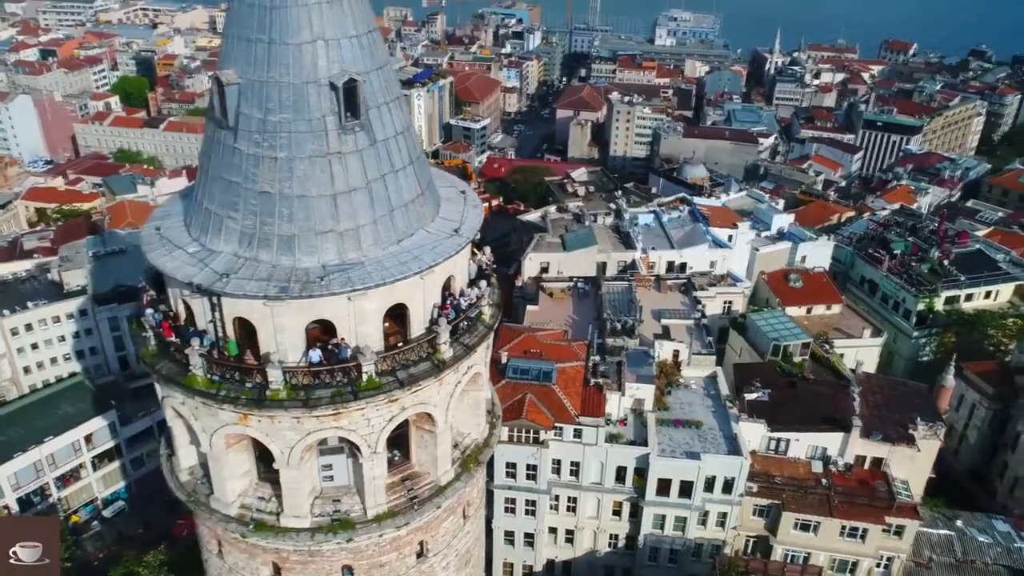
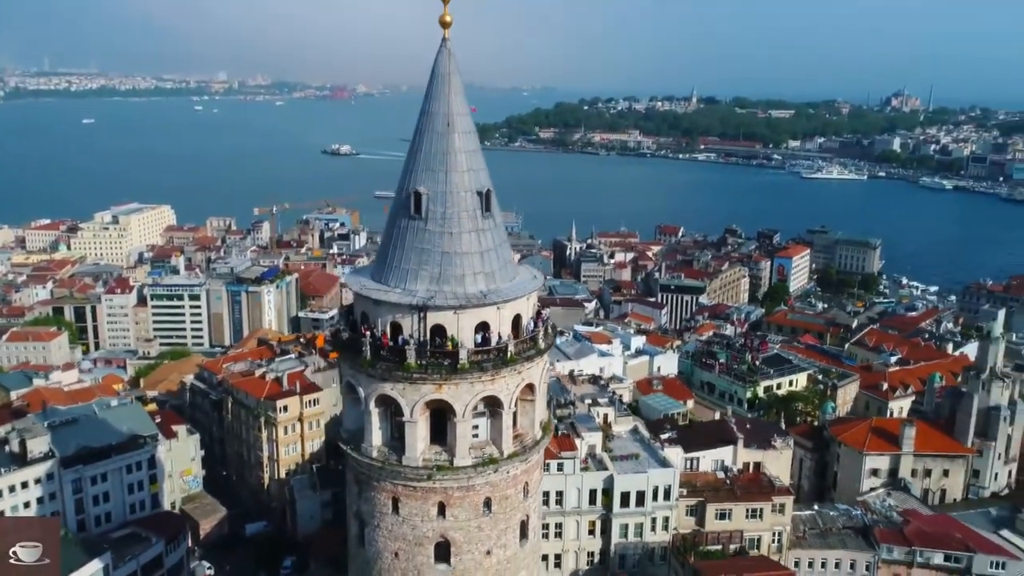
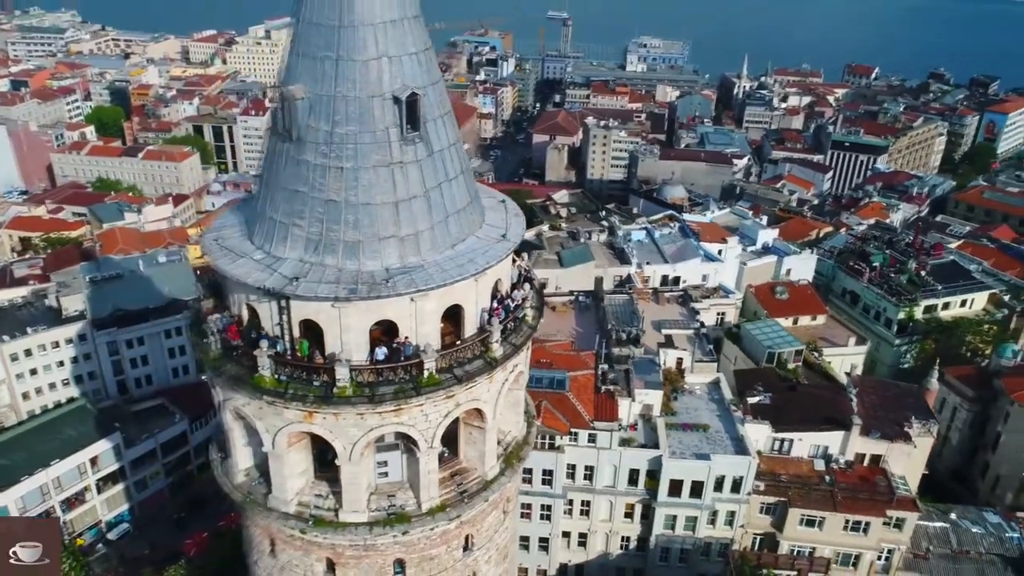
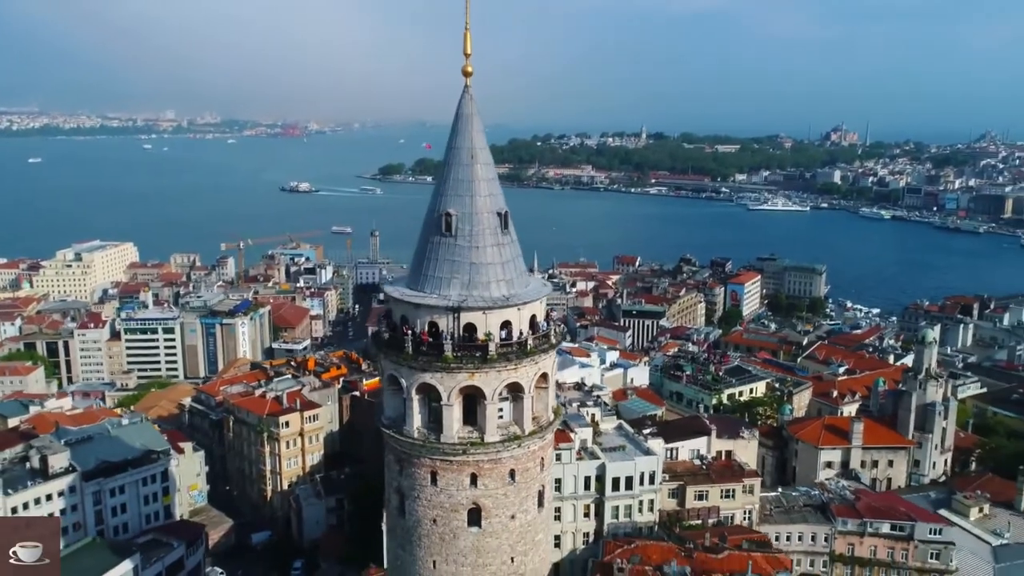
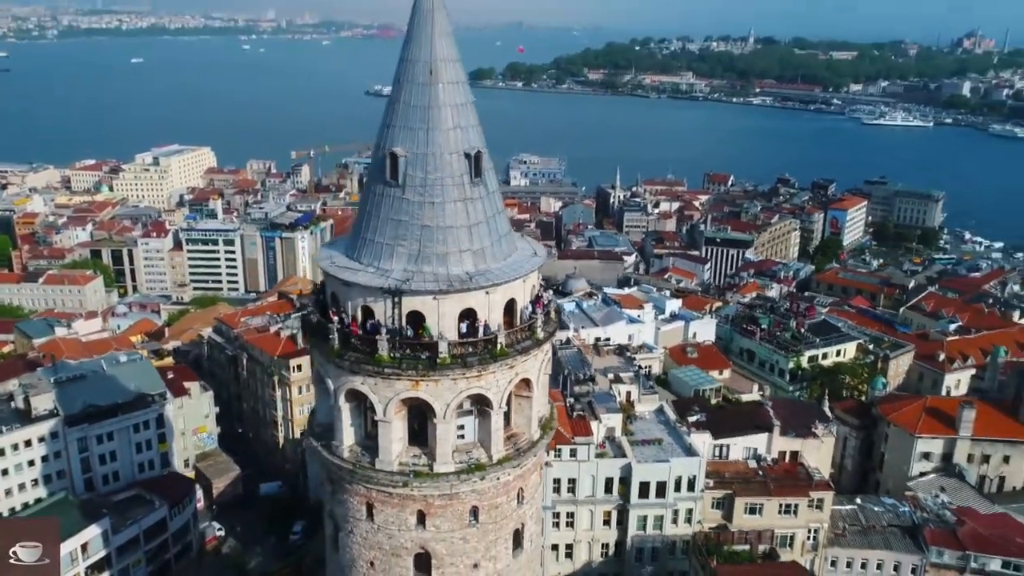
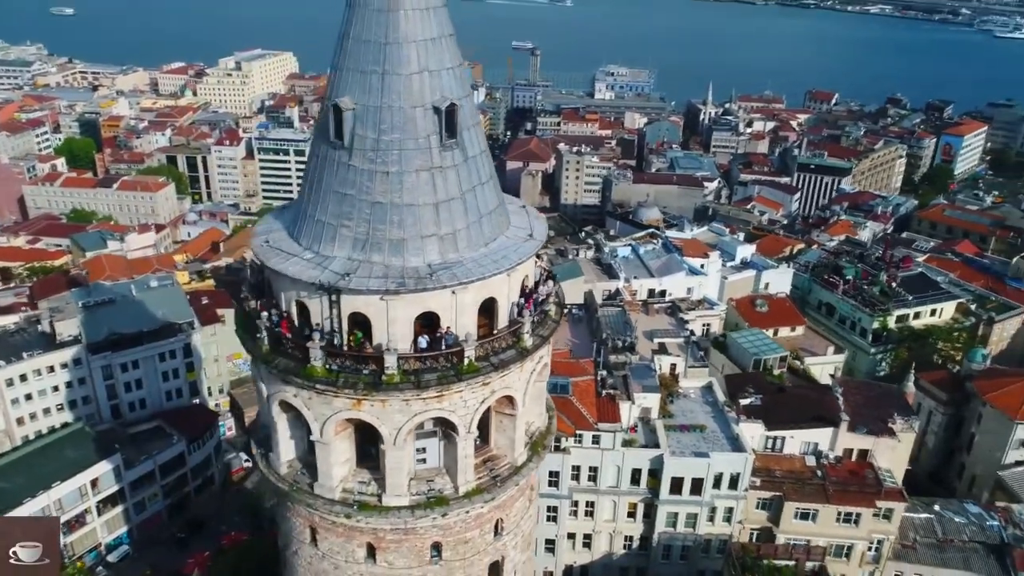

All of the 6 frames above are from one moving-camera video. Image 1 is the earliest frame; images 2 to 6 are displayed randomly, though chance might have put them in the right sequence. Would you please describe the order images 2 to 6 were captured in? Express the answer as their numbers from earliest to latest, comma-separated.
3, 6, 5, 2, 4
